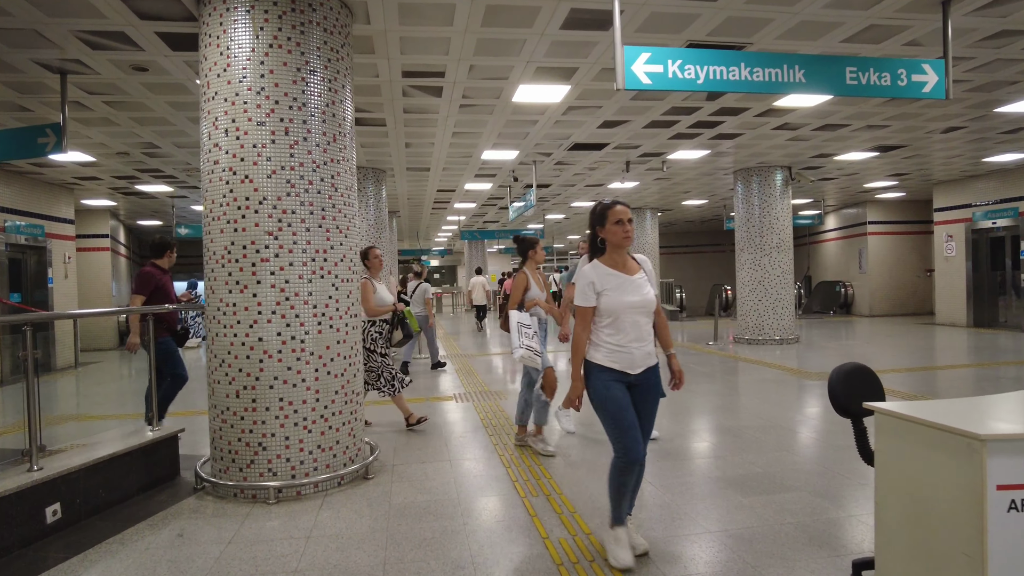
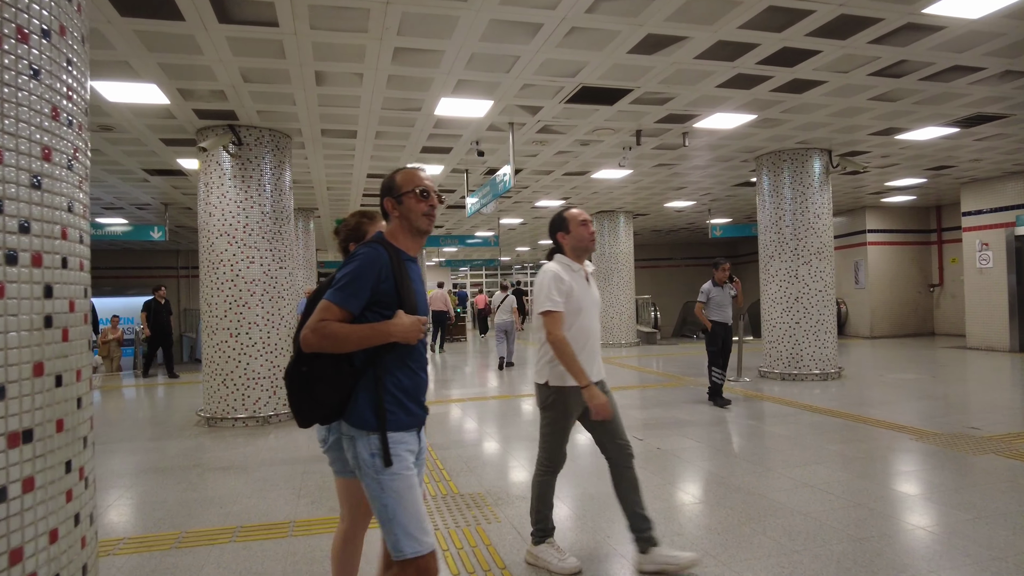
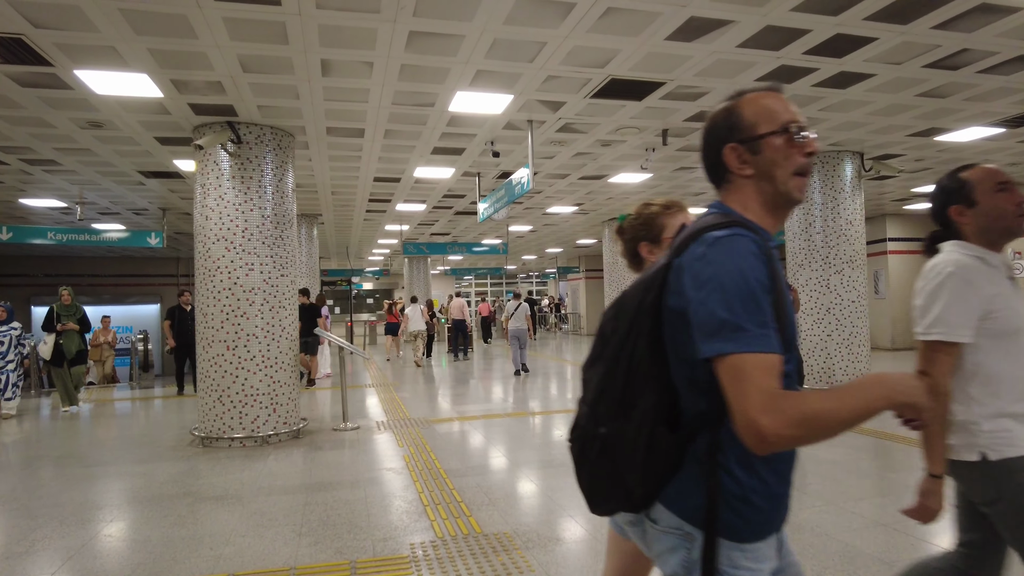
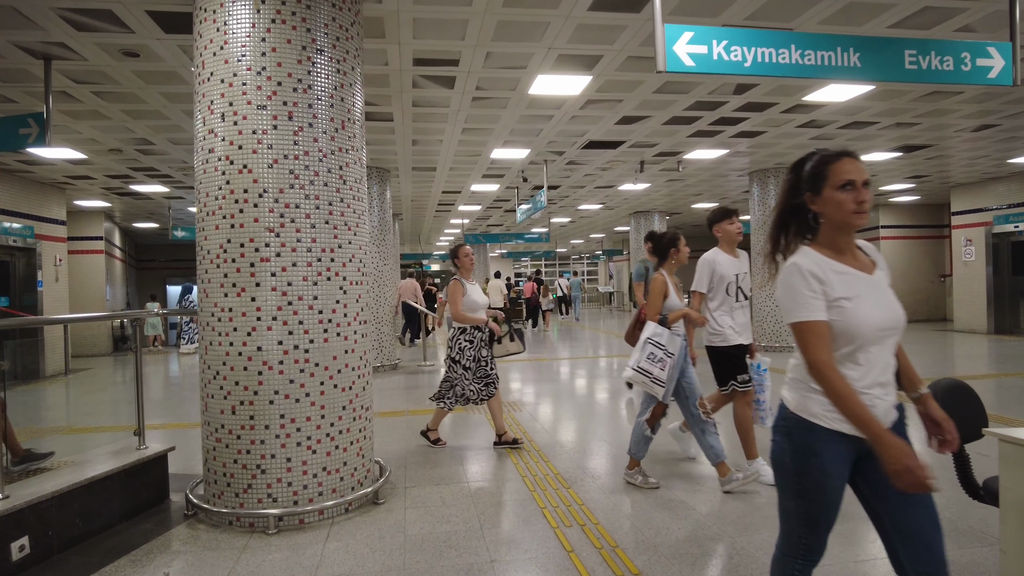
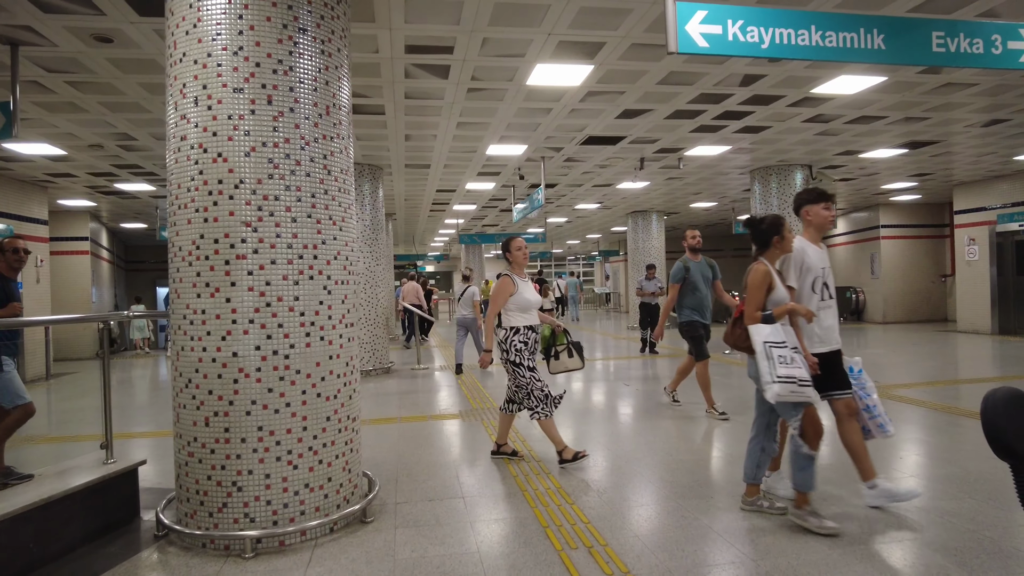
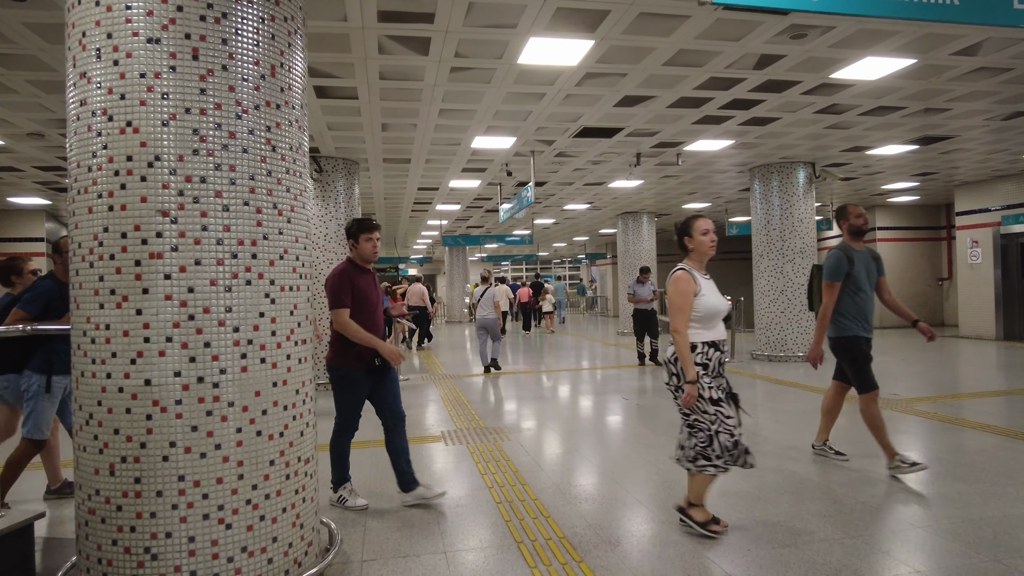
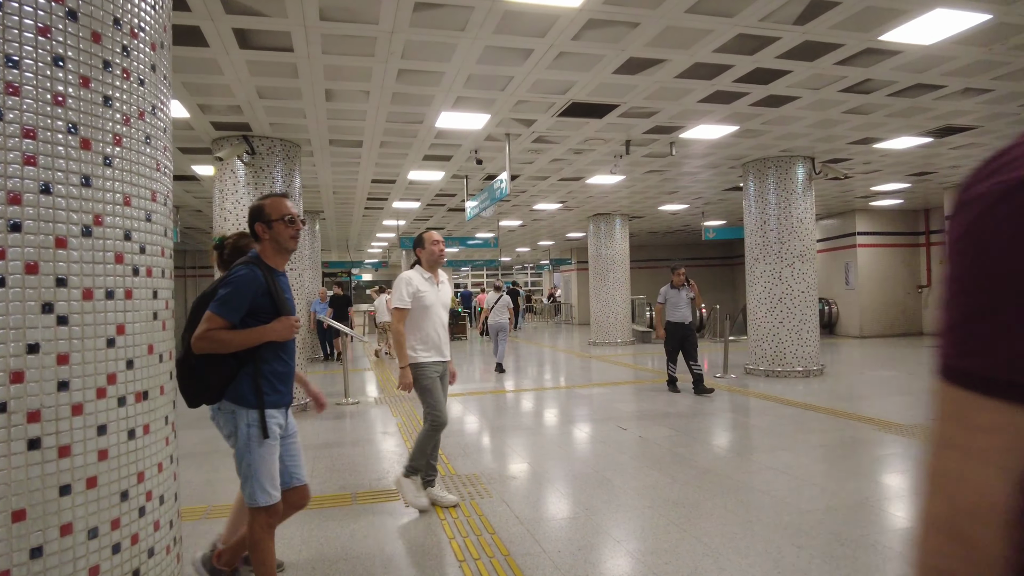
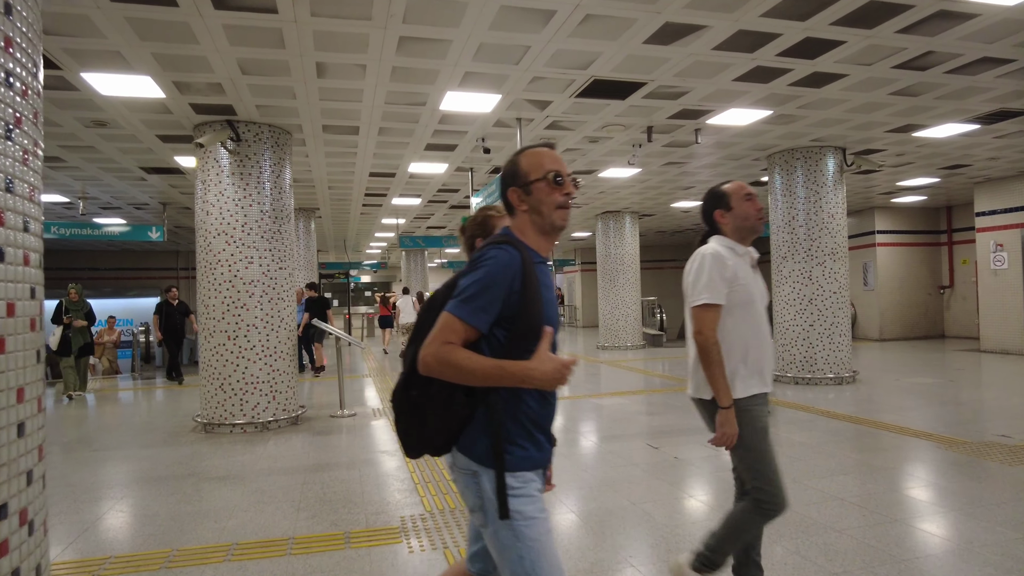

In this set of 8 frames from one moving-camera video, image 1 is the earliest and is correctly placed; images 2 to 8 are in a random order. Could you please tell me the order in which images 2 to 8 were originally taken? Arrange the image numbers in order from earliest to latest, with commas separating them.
4, 5, 6, 7, 2, 8, 3
